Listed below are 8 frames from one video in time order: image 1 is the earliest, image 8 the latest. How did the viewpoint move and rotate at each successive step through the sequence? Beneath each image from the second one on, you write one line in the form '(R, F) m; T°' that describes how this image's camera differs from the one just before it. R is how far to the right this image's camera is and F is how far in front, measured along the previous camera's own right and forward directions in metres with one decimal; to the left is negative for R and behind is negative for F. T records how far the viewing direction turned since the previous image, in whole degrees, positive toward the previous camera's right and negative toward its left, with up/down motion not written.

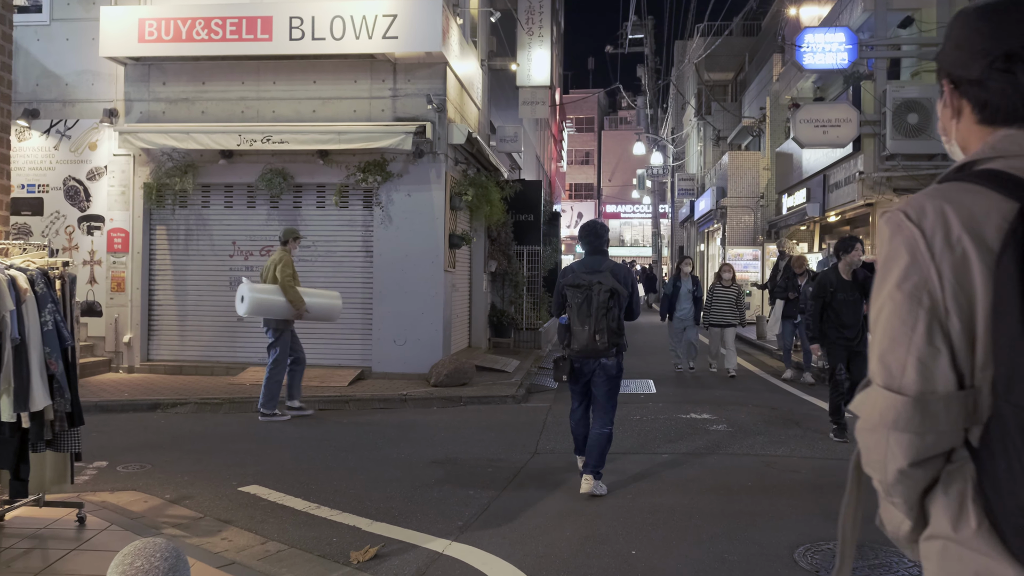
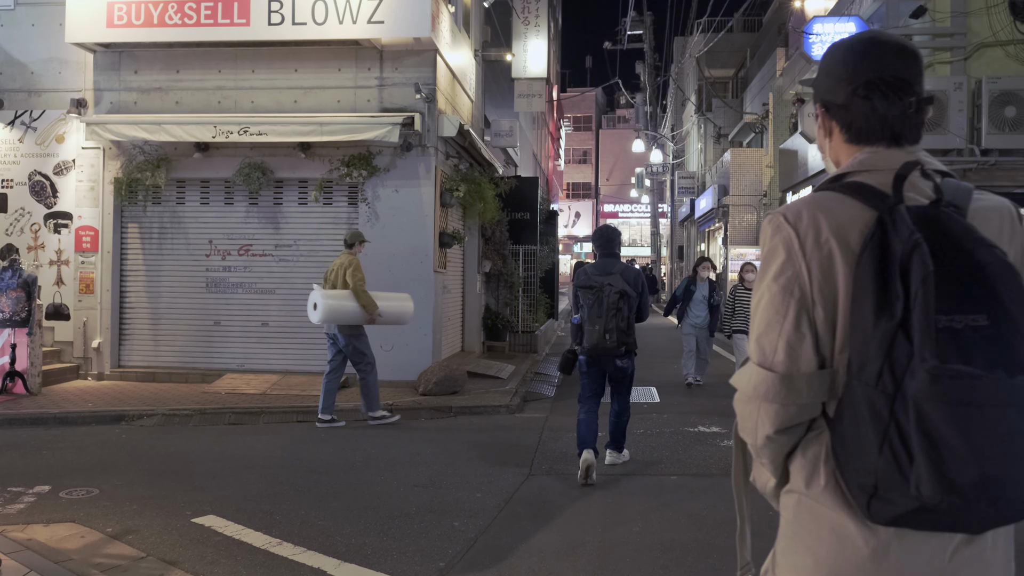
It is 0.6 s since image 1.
(0.0, +0.7) m; 0°
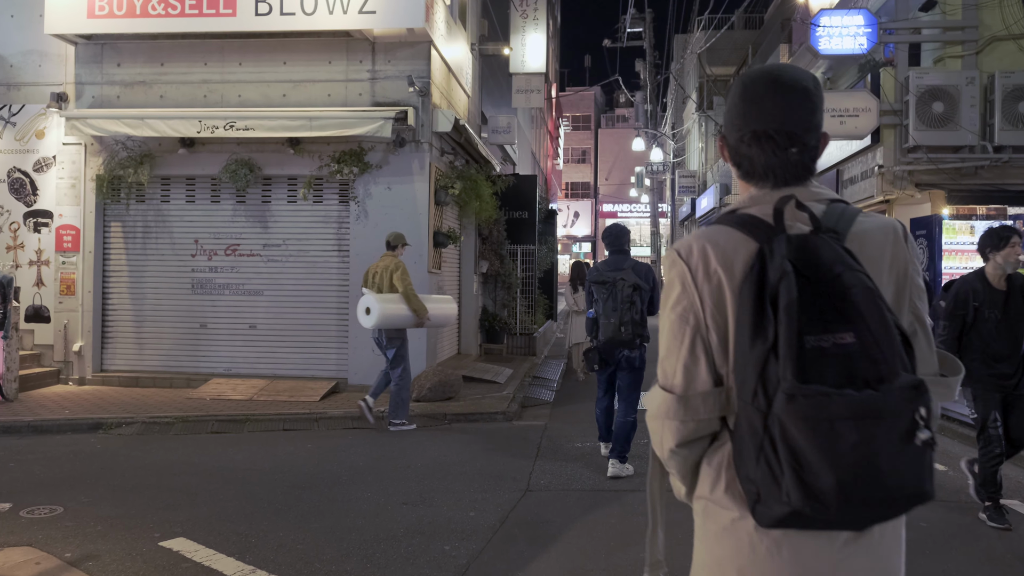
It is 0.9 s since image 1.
(0.0, +0.4) m; 0°
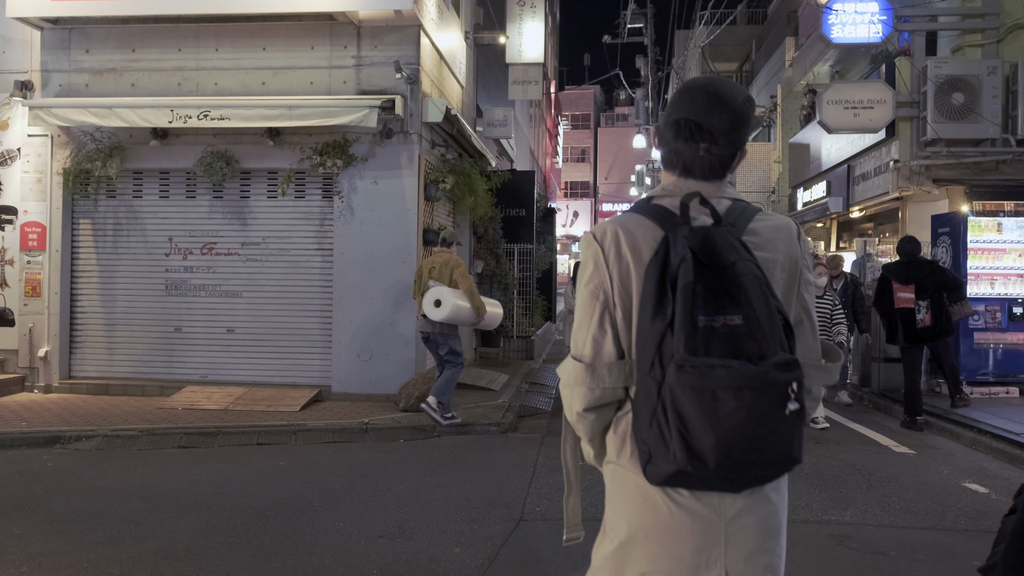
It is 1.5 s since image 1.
(0.0, +0.7) m; 0°
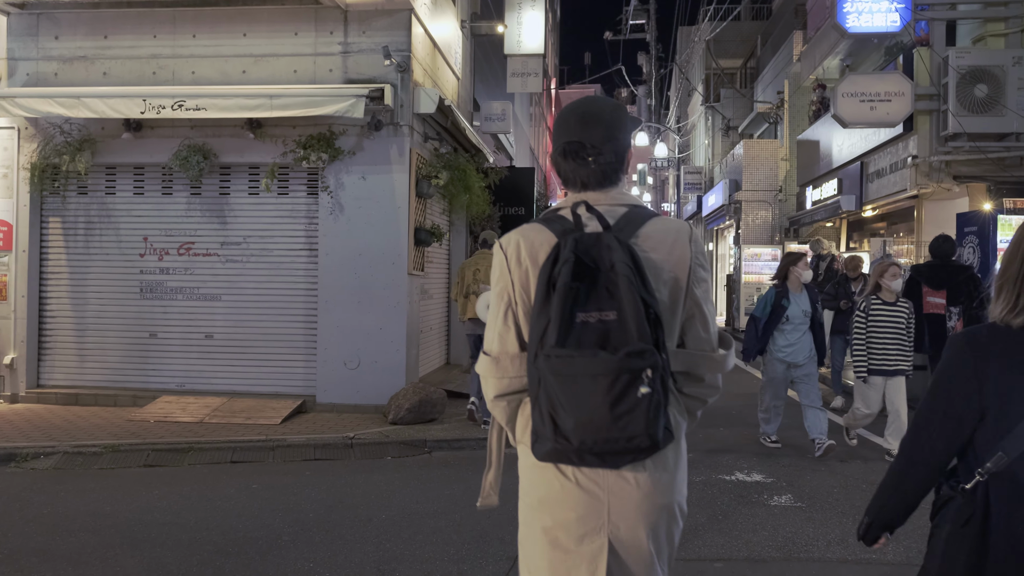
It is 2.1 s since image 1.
(0.0, +0.6) m; 0°
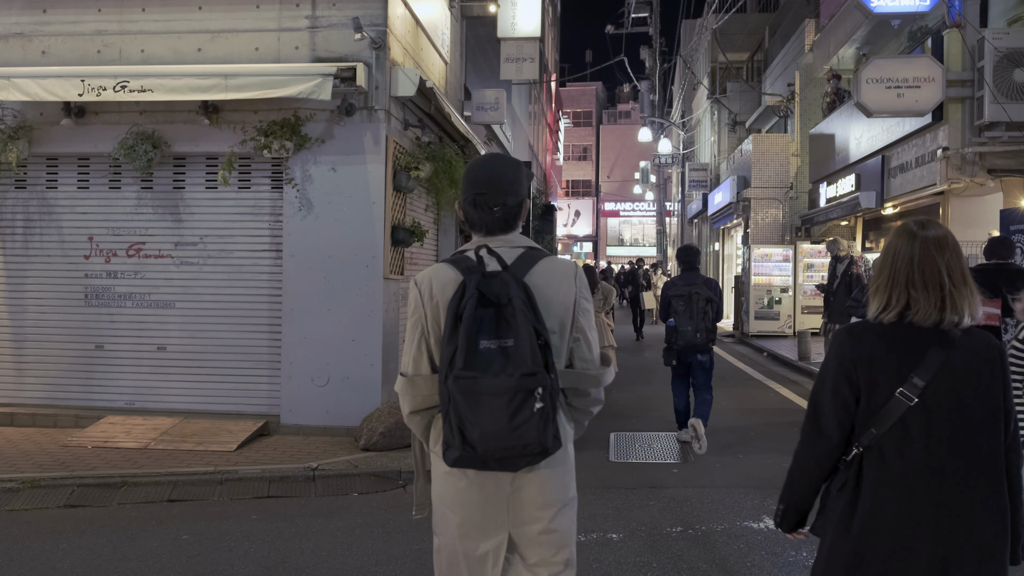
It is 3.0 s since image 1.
(+0.1, +1.0) m; 0°
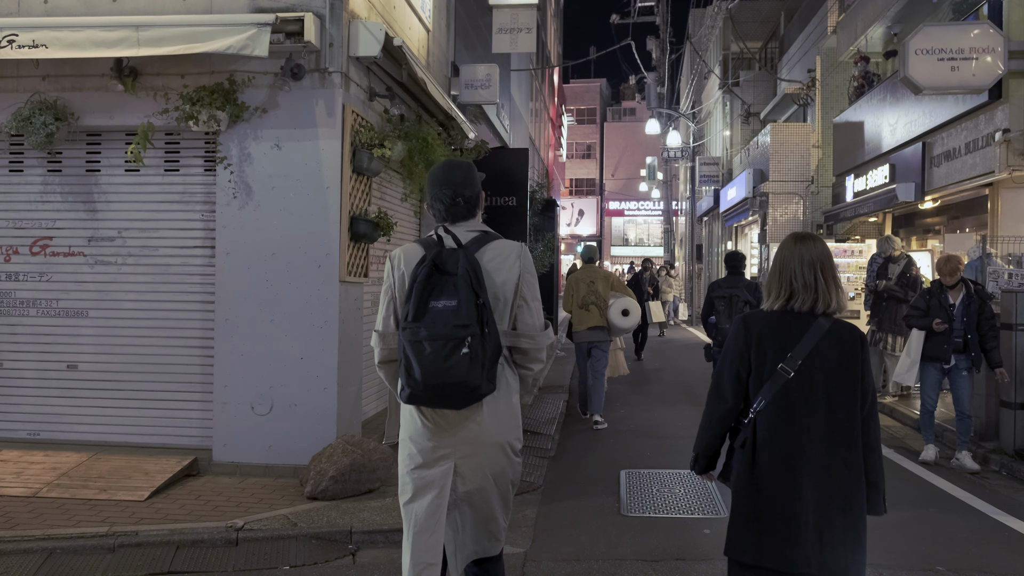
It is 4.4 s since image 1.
(+0.1, +1.5) m; 0°
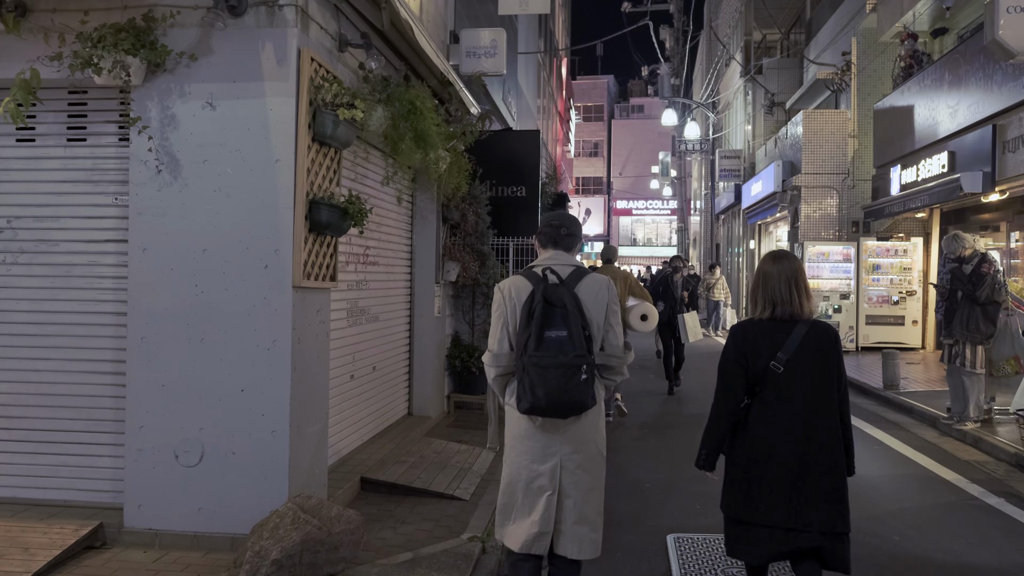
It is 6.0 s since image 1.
(0.0, +1.6) m; 0°
